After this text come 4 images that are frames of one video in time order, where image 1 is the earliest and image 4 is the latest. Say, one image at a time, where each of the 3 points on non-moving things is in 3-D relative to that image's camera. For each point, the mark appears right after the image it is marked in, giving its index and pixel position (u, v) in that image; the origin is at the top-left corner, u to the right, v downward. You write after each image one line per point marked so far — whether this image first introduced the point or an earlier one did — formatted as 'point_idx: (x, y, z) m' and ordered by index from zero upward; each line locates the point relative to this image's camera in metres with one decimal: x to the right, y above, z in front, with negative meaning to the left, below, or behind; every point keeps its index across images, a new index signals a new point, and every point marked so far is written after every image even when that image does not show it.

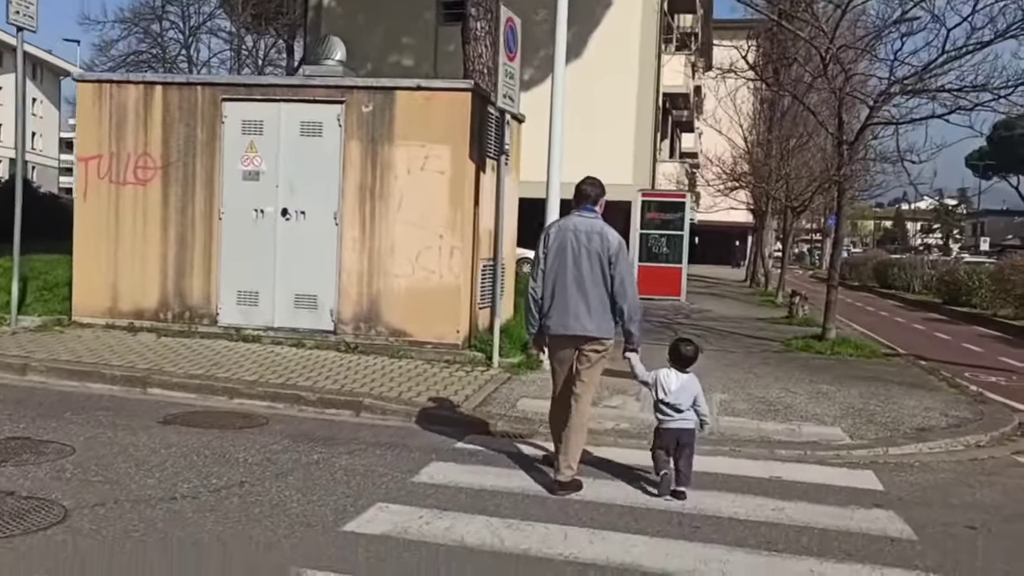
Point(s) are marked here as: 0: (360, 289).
0: (-1.6, 0.0, +9.9) m
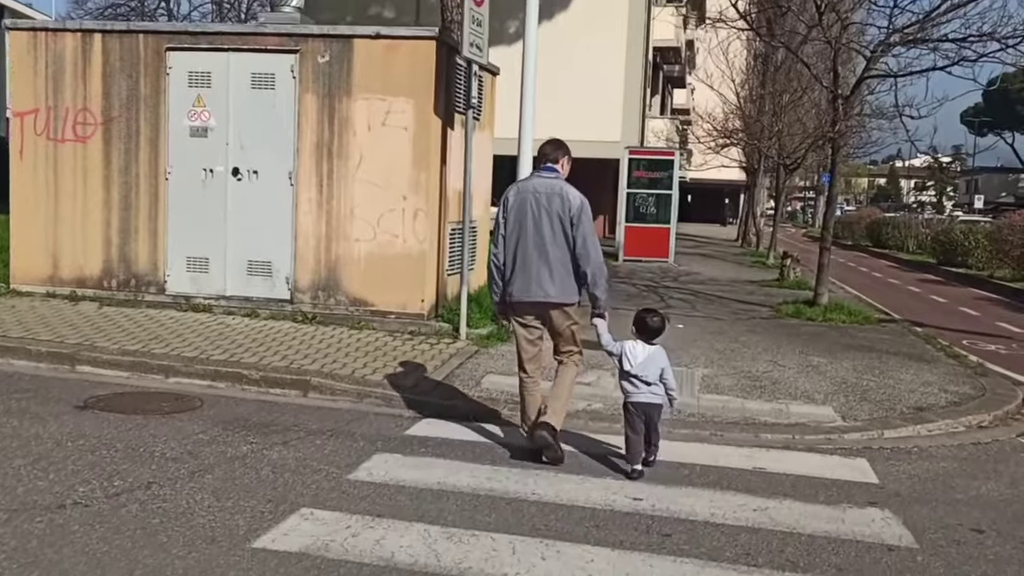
0: (-1.9, +0.3, +9.2) m
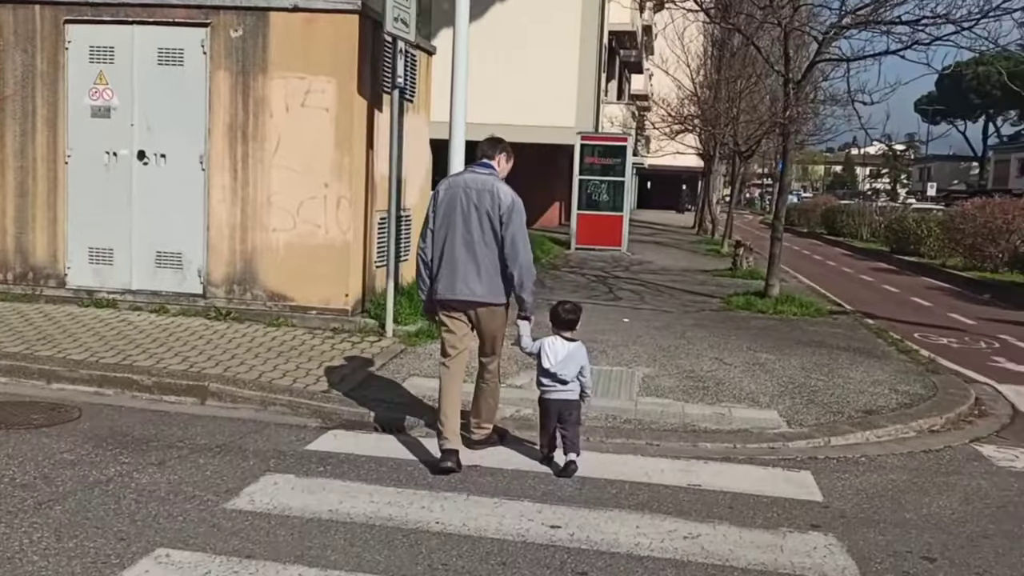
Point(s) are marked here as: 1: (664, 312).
0: (-2.6, +0.4, +8.5) m
1: (+2.0, -0.3, +12.0) m
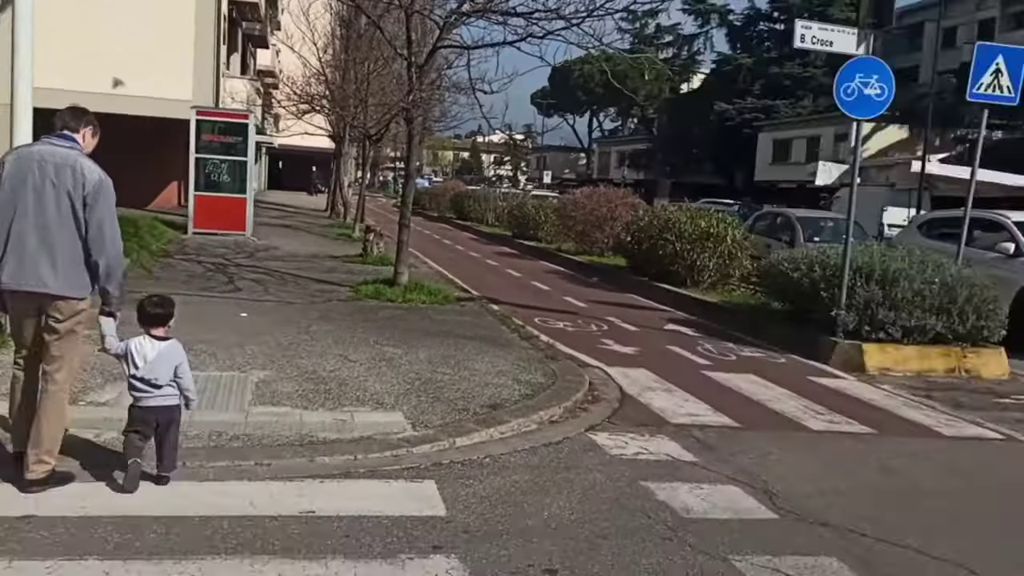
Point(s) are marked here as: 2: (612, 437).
0: (-5.6, +0.4, +6.3) m
1: (-2.7, -0.2, +11.2) m
2: (+0.7, -1.0, +6.5) m
